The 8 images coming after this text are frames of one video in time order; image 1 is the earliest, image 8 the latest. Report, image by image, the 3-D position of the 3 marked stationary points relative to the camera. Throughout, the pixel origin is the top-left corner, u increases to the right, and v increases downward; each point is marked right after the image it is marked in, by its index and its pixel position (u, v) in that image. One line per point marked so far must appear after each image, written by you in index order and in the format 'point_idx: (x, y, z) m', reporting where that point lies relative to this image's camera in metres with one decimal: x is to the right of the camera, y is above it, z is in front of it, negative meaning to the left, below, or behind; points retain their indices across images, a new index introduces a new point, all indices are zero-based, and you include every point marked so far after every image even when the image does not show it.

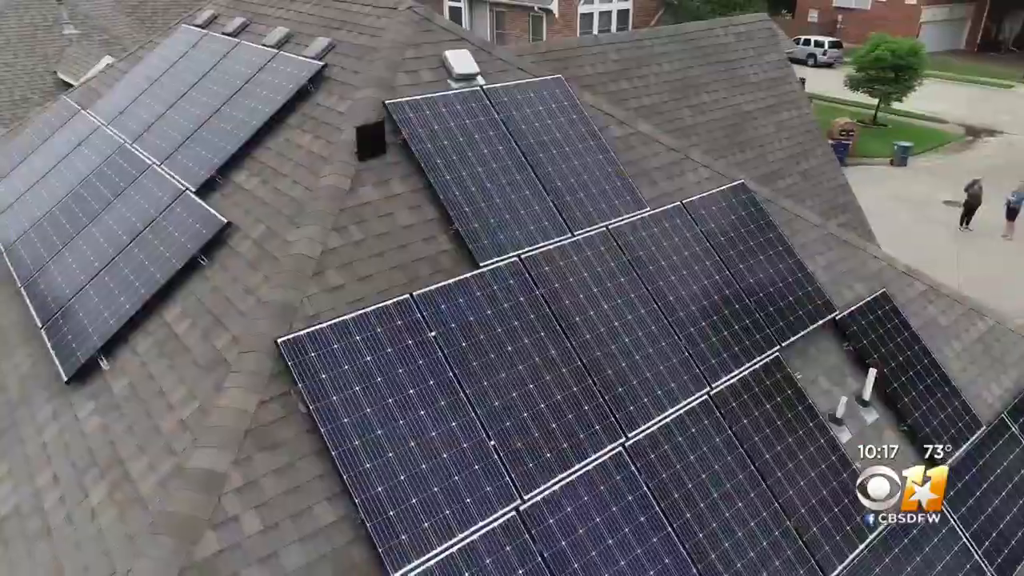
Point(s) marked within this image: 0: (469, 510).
0: (-0.5, -2.3, +7.4) m
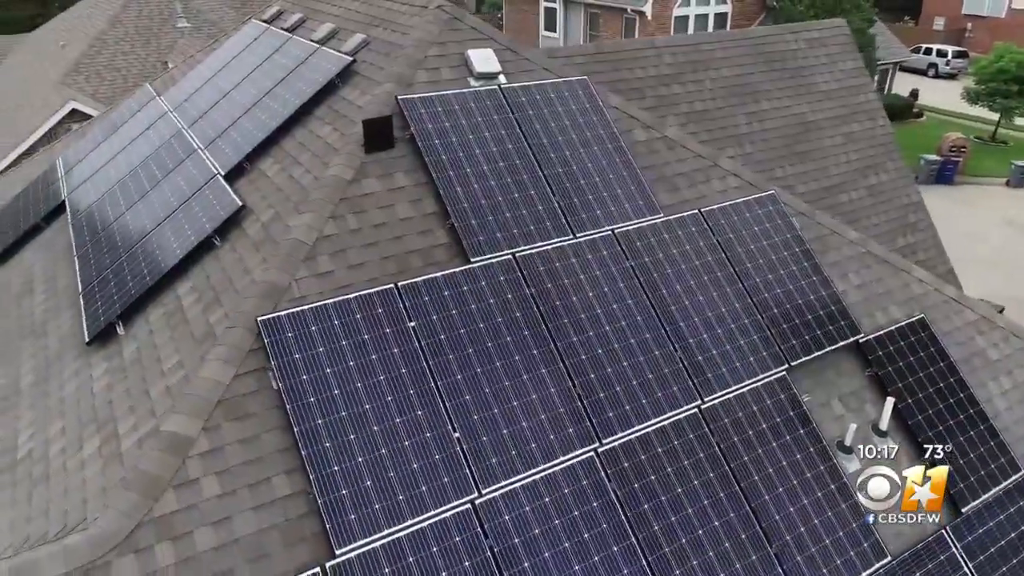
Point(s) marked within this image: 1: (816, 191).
0: (-1.0, -2.2, +7.6) m
1: (+7.2, +2.3, +16.7) m
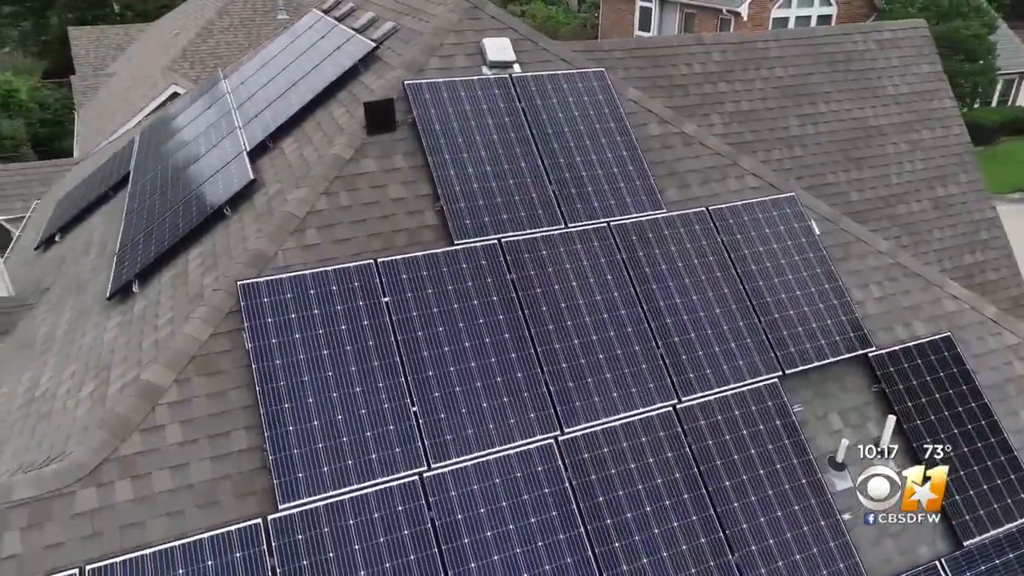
0: (-1.6, -2.0, +7.8) m
1: (+8.0, +1.9, +15.7) m
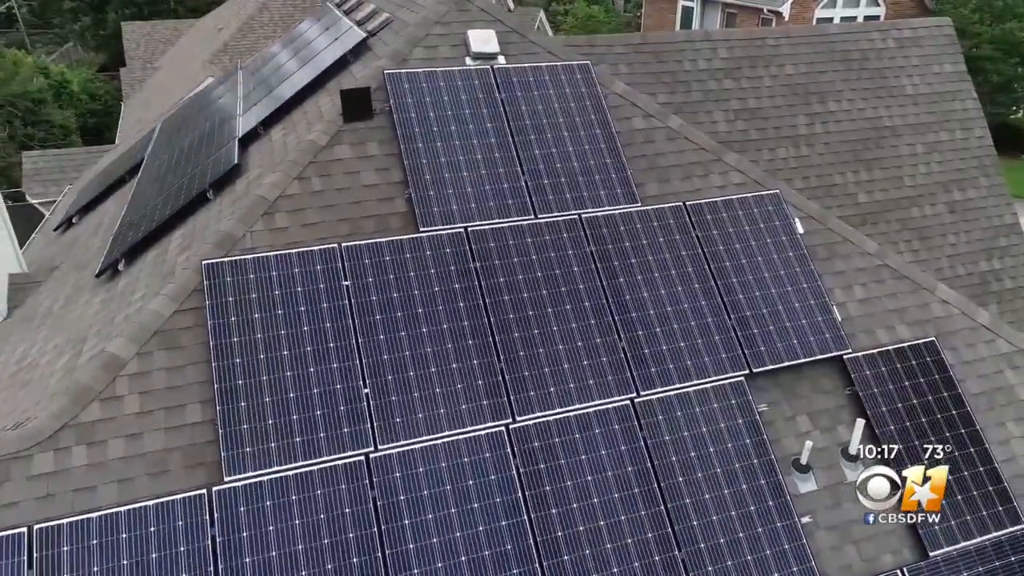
0: (-2.2, -1.8, +8.0) m
1: (+8.0, +1.8, +15.3) m
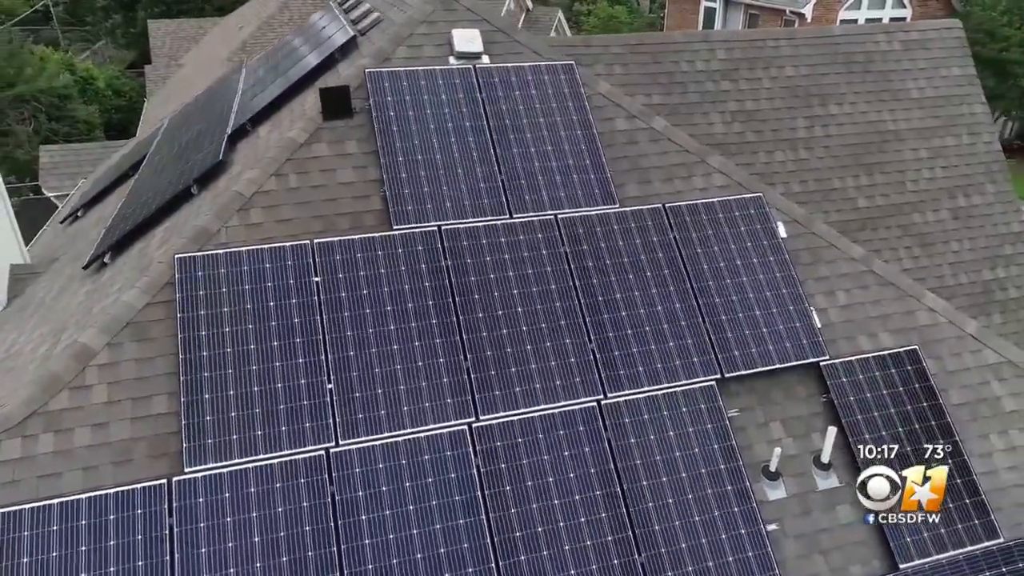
0: (-2.6, -1.7, +8.1) m
1: (+7.8, +1.7, +15.0) m
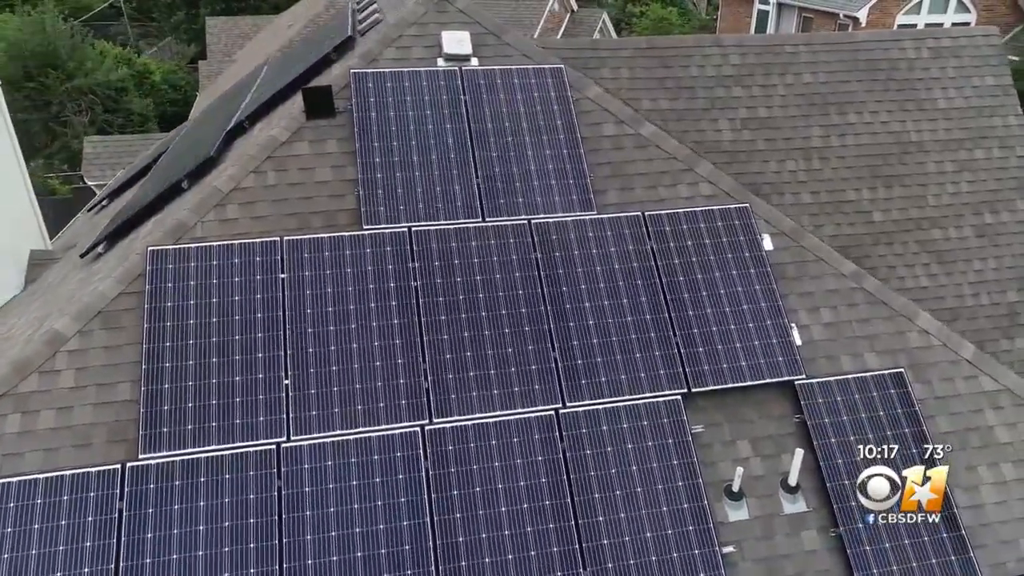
0: (-3.2, -1.7, +8.3) m
1: (+7.8, +1.3, +14.4) m
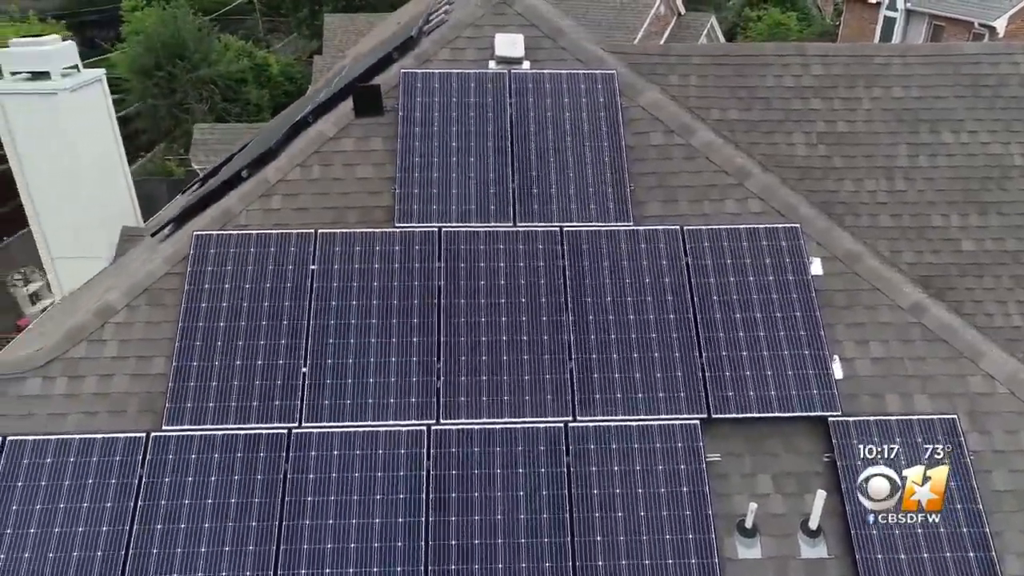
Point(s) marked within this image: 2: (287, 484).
0: (-3.2, -1.5, +8.6) m
1: (+8.8, +0.6, +13.1) m
2: (-2.6, -2.3, +8.3) m
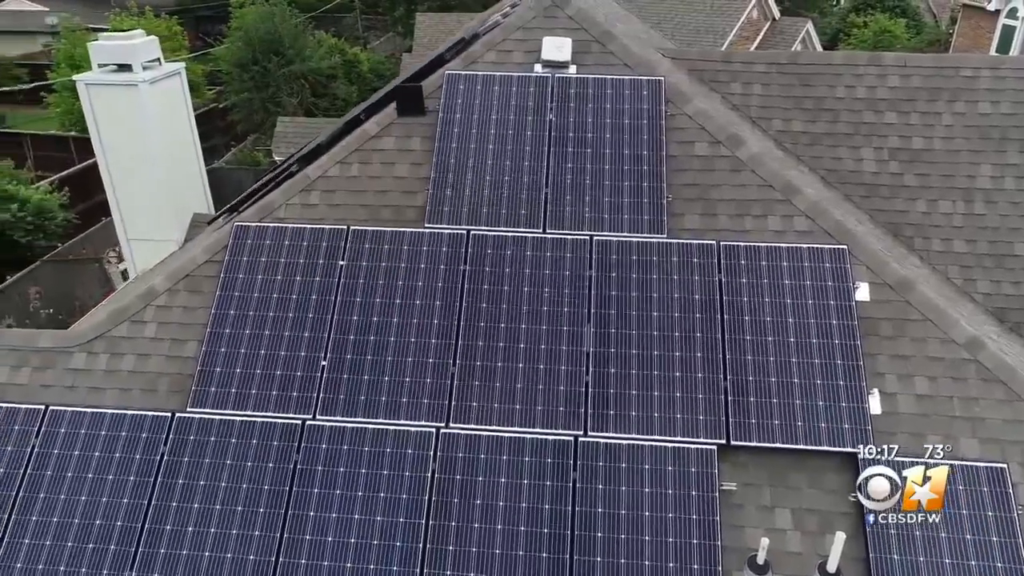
0: (-3.0, -1.4, +8.9) m
1: (+9.5, 0.0, +11.9) m
2: (-2.6, -2.2, +8.5) m
